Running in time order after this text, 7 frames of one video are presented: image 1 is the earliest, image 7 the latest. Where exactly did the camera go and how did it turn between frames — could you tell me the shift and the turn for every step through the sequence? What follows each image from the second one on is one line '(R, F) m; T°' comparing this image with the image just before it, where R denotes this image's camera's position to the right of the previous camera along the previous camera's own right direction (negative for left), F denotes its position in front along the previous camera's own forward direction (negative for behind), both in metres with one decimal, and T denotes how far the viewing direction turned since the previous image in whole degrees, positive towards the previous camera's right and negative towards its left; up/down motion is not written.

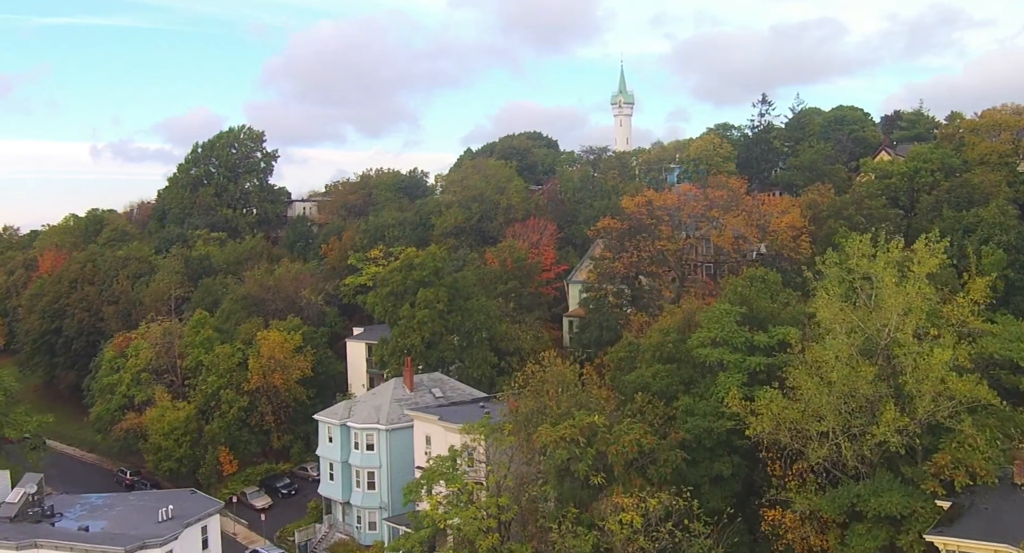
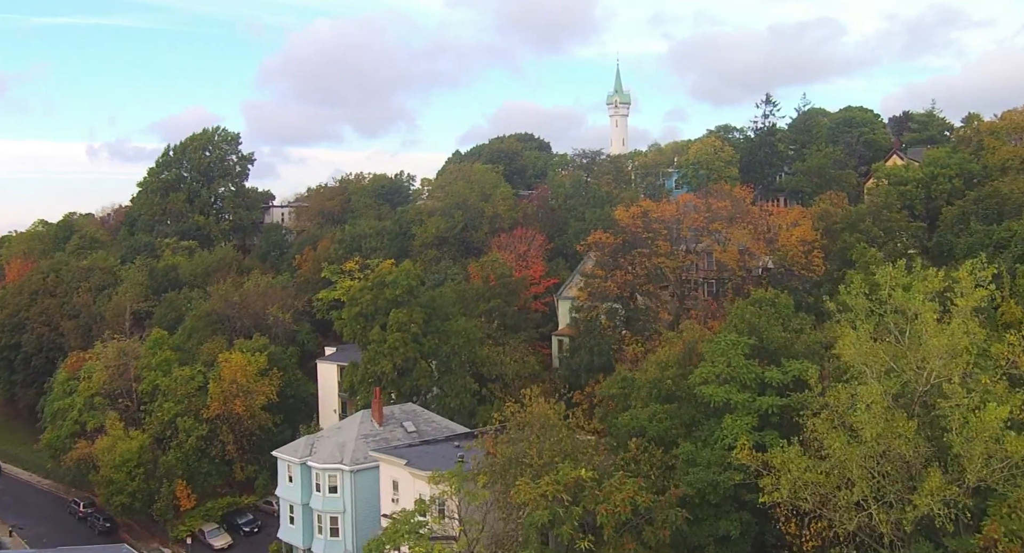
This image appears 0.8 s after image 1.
(+0.7, +3.7) m; 0°
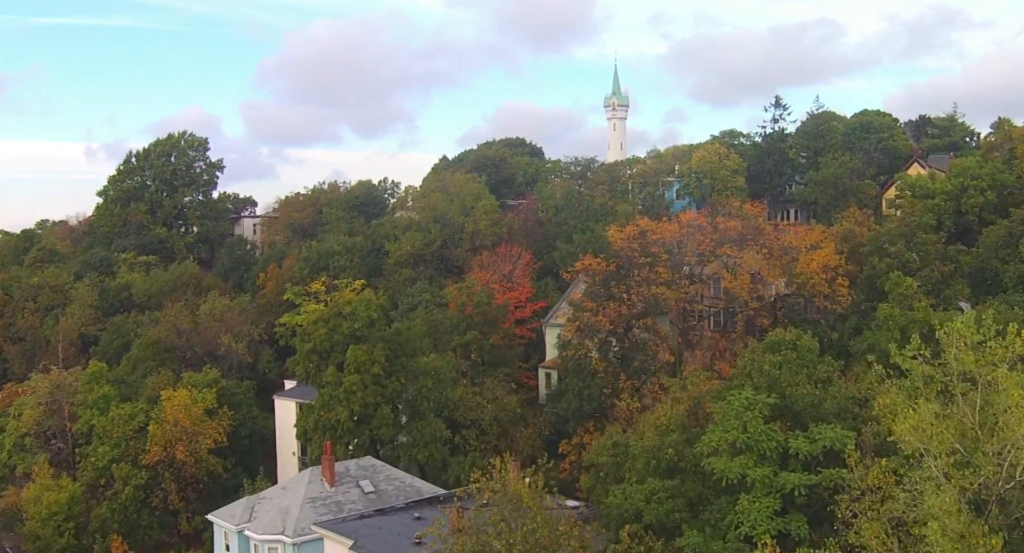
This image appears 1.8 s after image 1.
(+0.9, +4.7) m; 0°
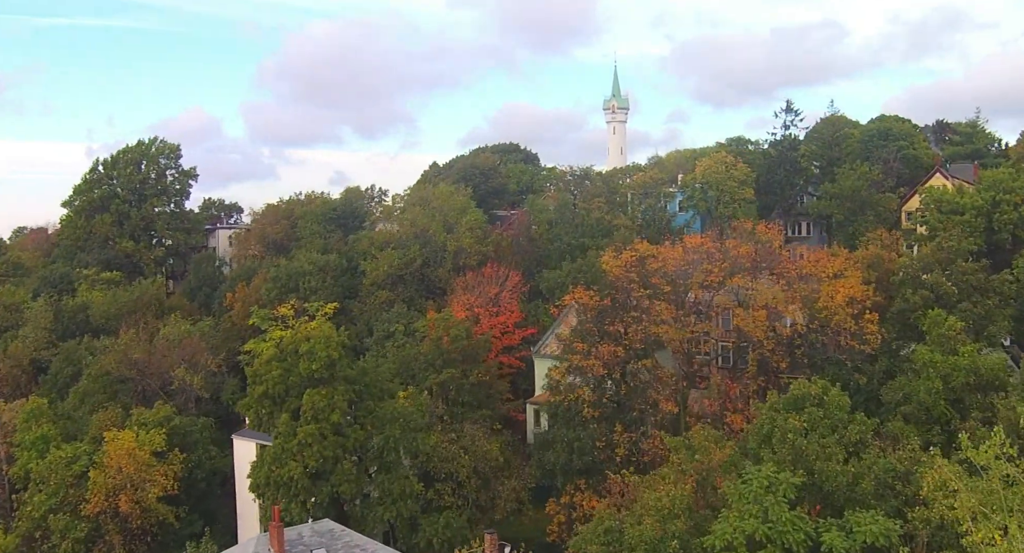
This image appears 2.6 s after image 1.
(+0.7, +3.8) m; 0°
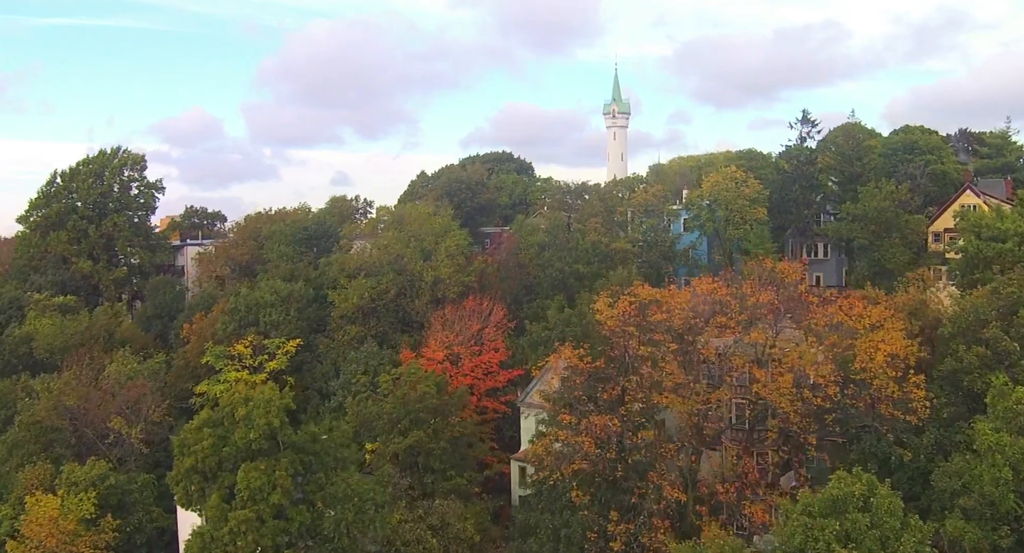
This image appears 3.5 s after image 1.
(+0.7, +4.3) m; 0°
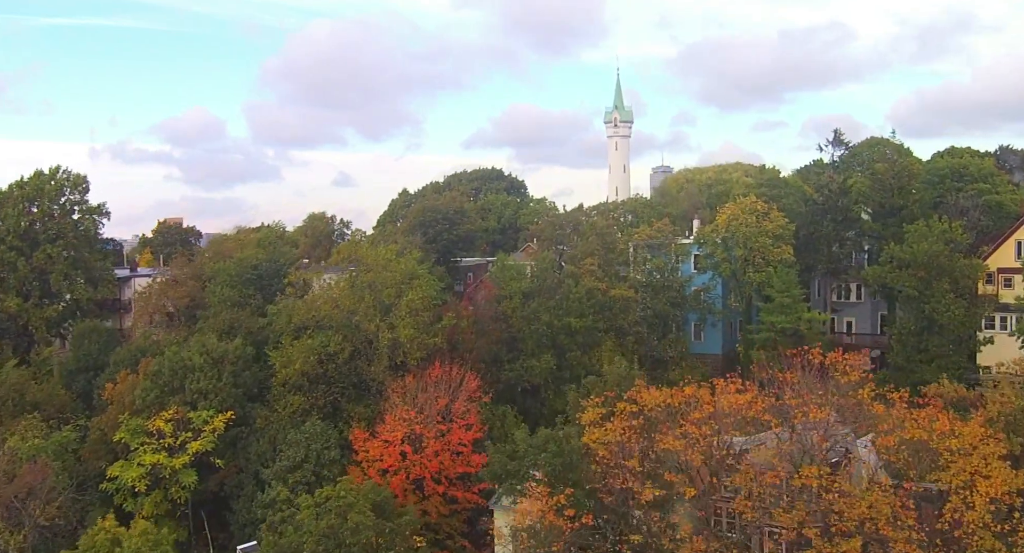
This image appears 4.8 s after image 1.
(+0.9, +6.1) m; 0°
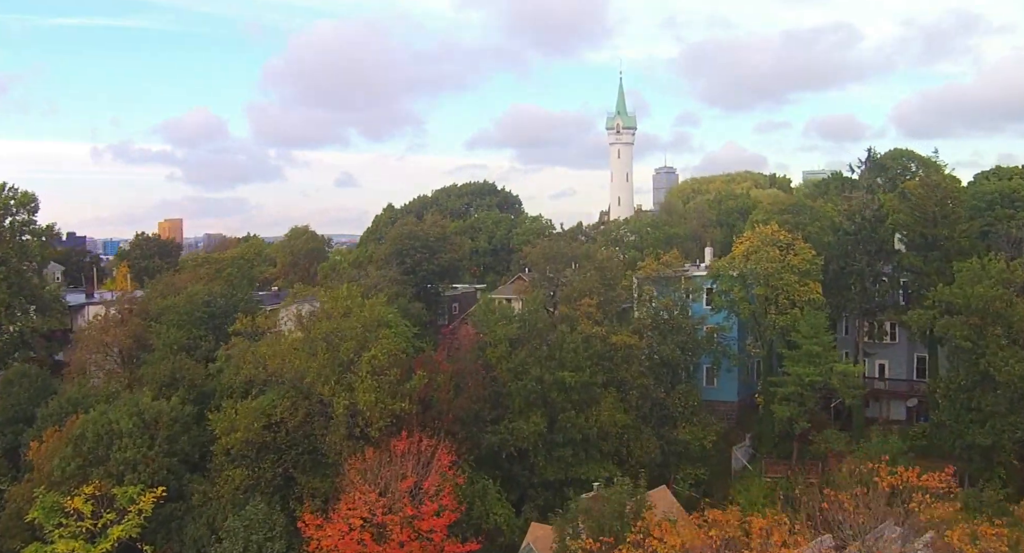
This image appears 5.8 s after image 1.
(+0.6, +4.5) m; 0°
